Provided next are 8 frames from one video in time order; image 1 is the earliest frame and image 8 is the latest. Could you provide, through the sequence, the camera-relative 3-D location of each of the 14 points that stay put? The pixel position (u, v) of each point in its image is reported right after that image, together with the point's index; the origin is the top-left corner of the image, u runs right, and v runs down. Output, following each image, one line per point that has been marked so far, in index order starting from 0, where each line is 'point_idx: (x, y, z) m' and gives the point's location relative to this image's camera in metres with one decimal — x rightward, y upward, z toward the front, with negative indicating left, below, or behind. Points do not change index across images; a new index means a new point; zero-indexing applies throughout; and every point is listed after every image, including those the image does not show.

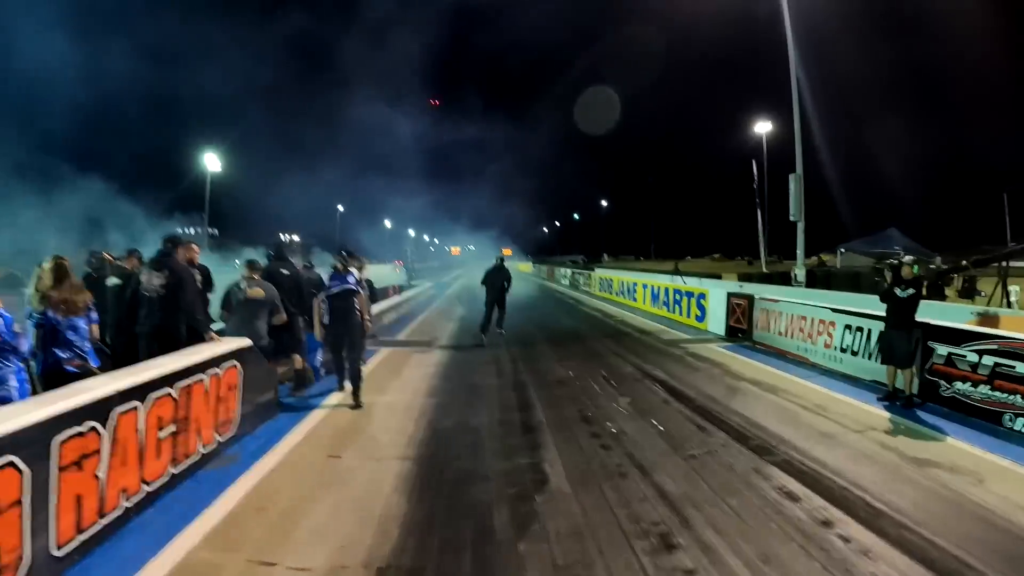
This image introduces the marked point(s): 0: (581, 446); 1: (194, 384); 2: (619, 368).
0: (+0.6, -1.3, +4.8) m
1: (-2.7, -0.8, +4.6) m
2: (+1.7, -1.2, +8.7) m
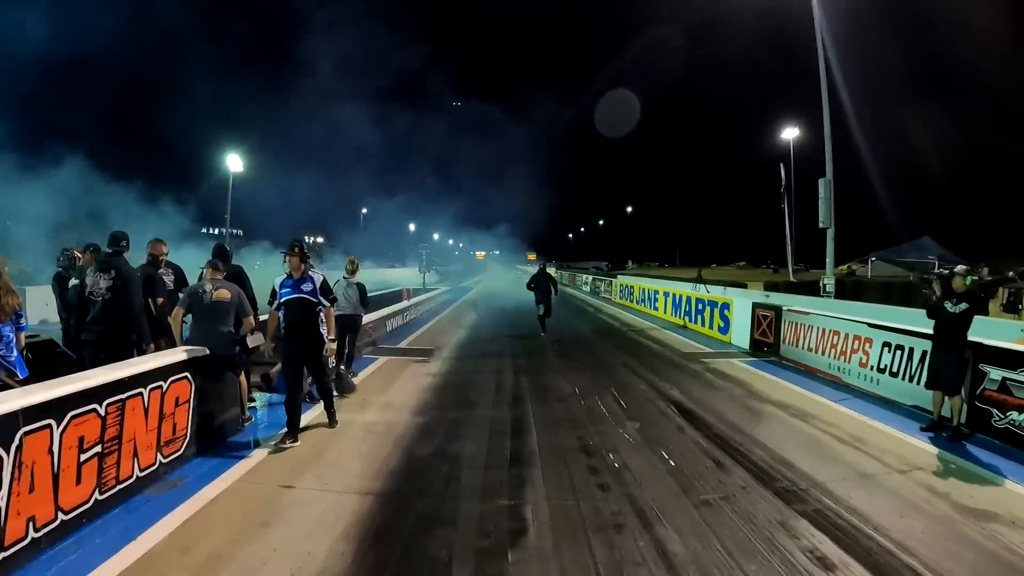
0: (+0.4, -1.4, +4.1) m
1: (-2.8, -0.8, +4.1) m
2: (+1.7, -1.4, +8.0) m
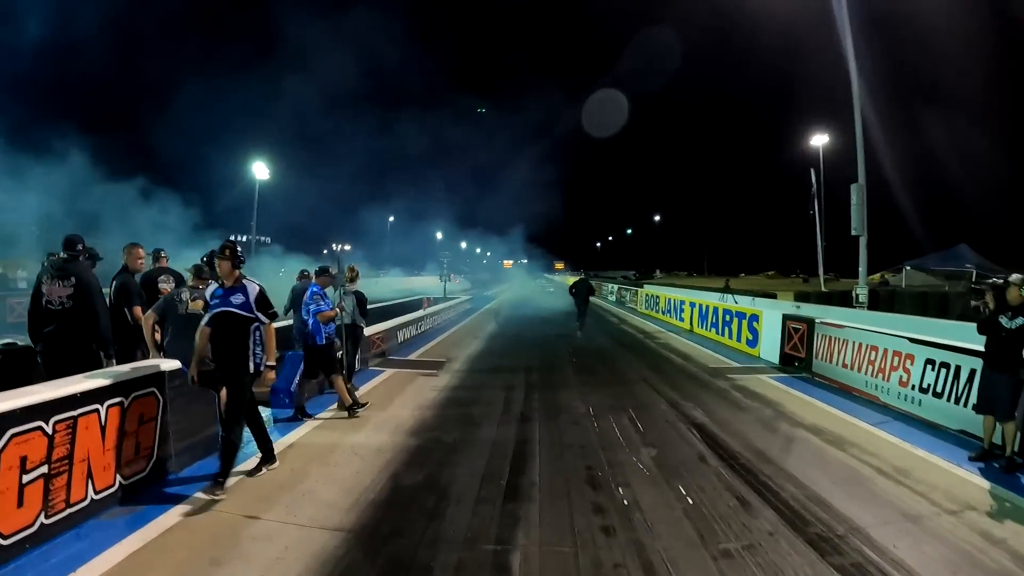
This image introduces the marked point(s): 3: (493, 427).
0: (+0.4, -1.5, +3.6) m
1: (-2.8, -0.9, +3.8) m
2: (+1.8, -1.5, +7.4) m
3: (-0.2, -1.5, +6.1) m
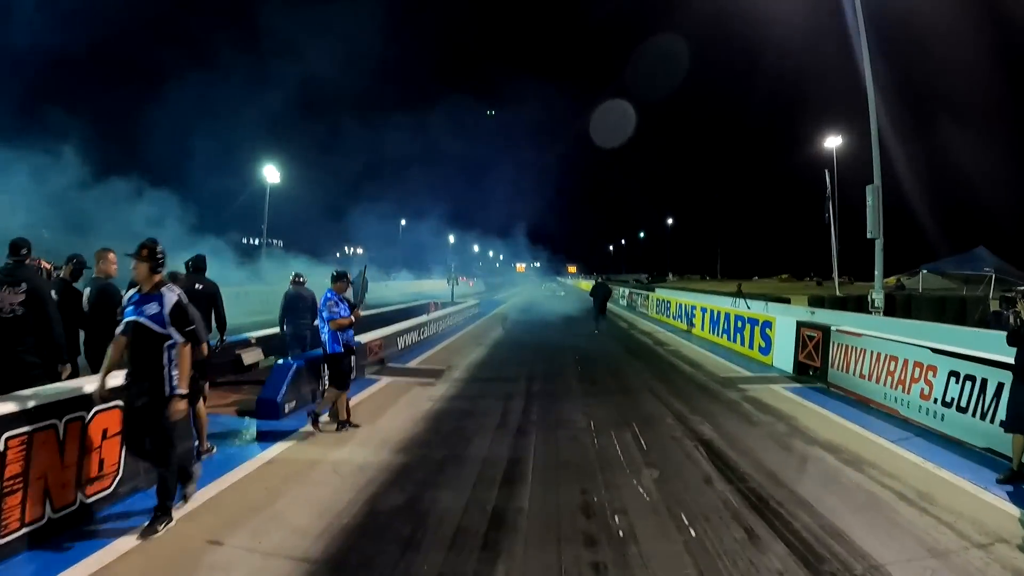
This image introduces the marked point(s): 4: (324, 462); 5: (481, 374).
0: (+0.3, -1.6, +3.3) m
1: (-2.9, -0.9, +3.5) m
2: (+1.8, -1.6, +7.0) m
3: (-0.3, -1.6, +5.8) m
4: (-1.8, -1.6, +5.6) m
5: (-0.5, -1.5, +9.9) m
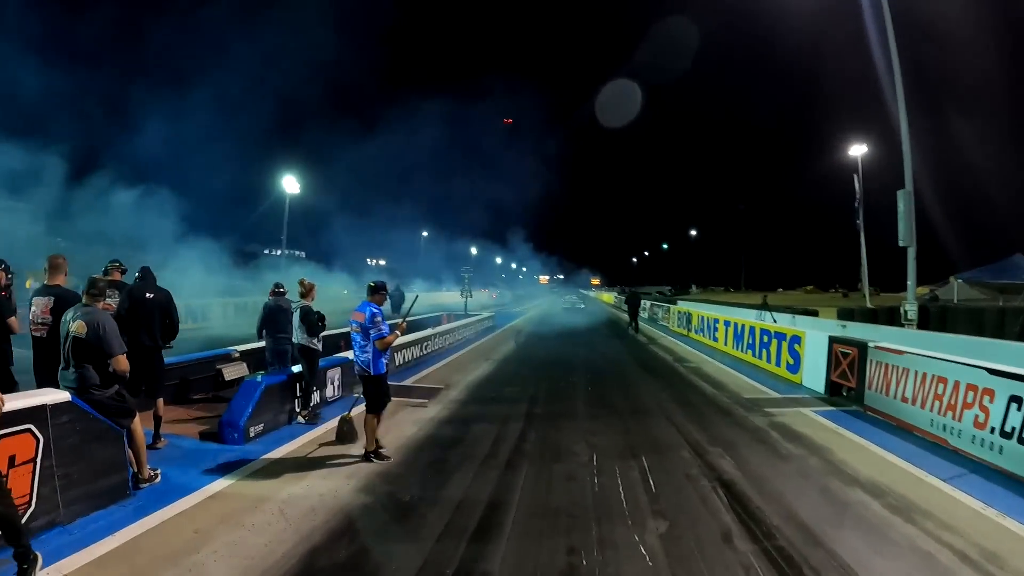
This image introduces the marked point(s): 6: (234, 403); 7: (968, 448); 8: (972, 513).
0: (+0.1, -1.6, +2.5) m
1: (-3.2, -1.0, +2.8) m
2: (+1.7, -1.7, +6.2) m
3: (-0.4, -1.7, +5.0) m
4: (-2.0, -1.8, +4.8) m
5: (-0.5, -1.7, +9.1) m
6: (-3.1, -1.3, +6.3) m
7: (+5.6, -2.0, +6.9) m
8: (+4.0, -2.0, +5.0) m
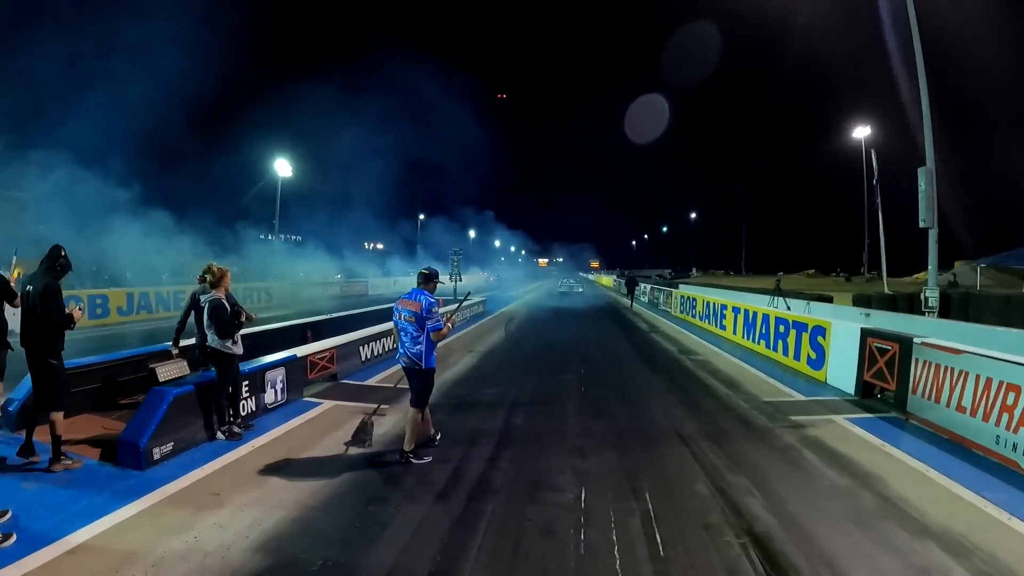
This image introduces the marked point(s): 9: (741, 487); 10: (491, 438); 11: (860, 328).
0: (-0.2, -1.6, +1.1) m
1: (-3.4, -1.0, +1.5) m
2: (+1.4, -1.6, +4.8) m
3: (-0.7, -1.6, +3.6) m
4: (-2.2, -1.7, +3.5) m
5: (-0.8, -1.5, +7.7) m
6: (-3.4, -1.1, +4.9) m
7: (+5.3, -1.8, +5.6) m
8: (+3.8, -1.9, +3.6) m
9: (+1.9, -1.7, +4.9) m
10: (-0.2, -1.5, +5.8) m
11: (+5.8, -0.7, +9.6) m
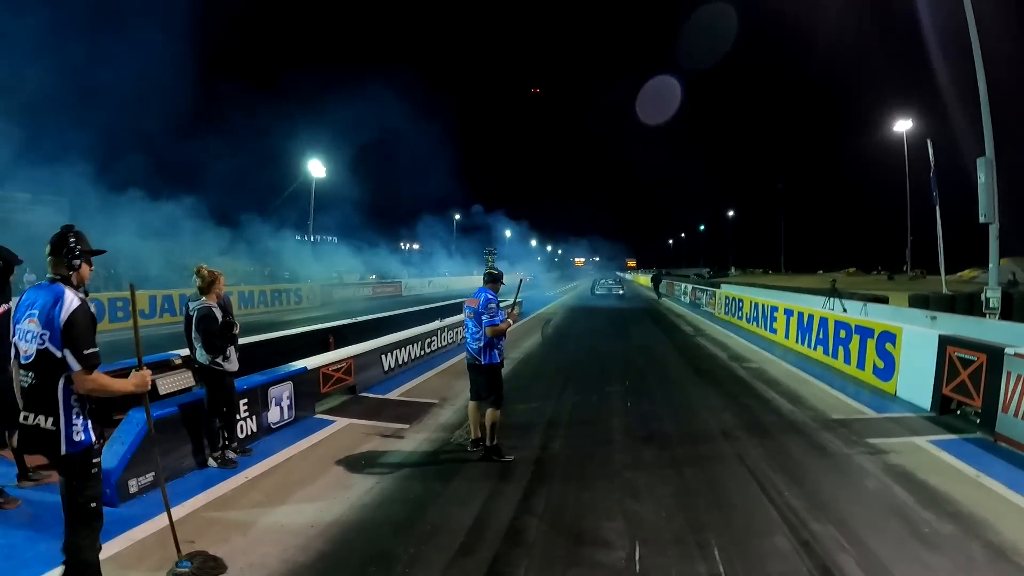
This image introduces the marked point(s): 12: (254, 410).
0: (-0.2, -1.7, +0.3) m
1: (-3.4, -1.0, +0.9) m
2: (+1.7, -1.7, +3.9) m
3: (-0.5, -1.7, +2.9) m
4: (-2.1, -1.7, +2.8) m
5: (-0.4, -1.5, +6.9) m
6: (-3.1, -1.2, +4.3) m
7: (+5.6, -1.9, +4.5) m
8: (+3.9, -1.9, +2.6) m
9: (+2.1, -1.7, +3.9) m
10: (+0.1, -1.6, +5.0) m
11: (+6.3, -0.7, +8.4) m
12: (-2.5, -1.2, +5.5) m
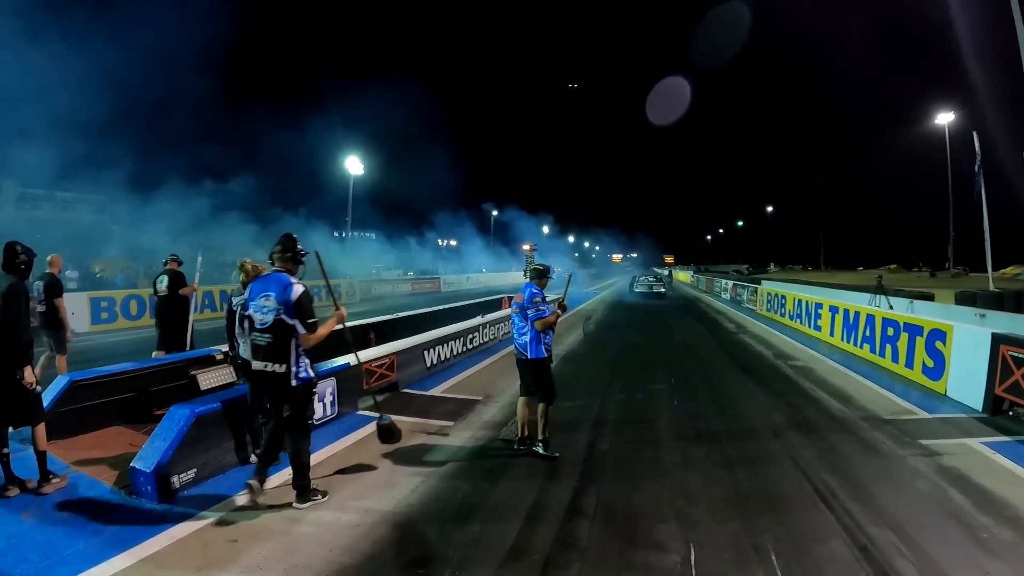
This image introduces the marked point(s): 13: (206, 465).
0: (-0.1, -1.7, +0.3) m
1: (-3.2, -1.0, +1.0) m
2: (+2.0, -1.6, +3.7) m
3: (-0.2, -1.6, +2.8) m
4: (-1.8, -1.7, +2.8) m
5: (+0.2, -1.5, +6.9) m
6: (-2.7, -1.2, +4.4) m
7: (+6.0, -1.8, +4.0) m
8: (+4.2, -1.9, +2.3) m
9: (+2.5, -1.7, +3.7) m
10: (+0.5, -1.6, +4.9) m
11: (+6.9, -0.7, +7.9) m
12: (-2.0, -1.1, +5.5) m
13: (-2.4, -1.4, +4.6) m
